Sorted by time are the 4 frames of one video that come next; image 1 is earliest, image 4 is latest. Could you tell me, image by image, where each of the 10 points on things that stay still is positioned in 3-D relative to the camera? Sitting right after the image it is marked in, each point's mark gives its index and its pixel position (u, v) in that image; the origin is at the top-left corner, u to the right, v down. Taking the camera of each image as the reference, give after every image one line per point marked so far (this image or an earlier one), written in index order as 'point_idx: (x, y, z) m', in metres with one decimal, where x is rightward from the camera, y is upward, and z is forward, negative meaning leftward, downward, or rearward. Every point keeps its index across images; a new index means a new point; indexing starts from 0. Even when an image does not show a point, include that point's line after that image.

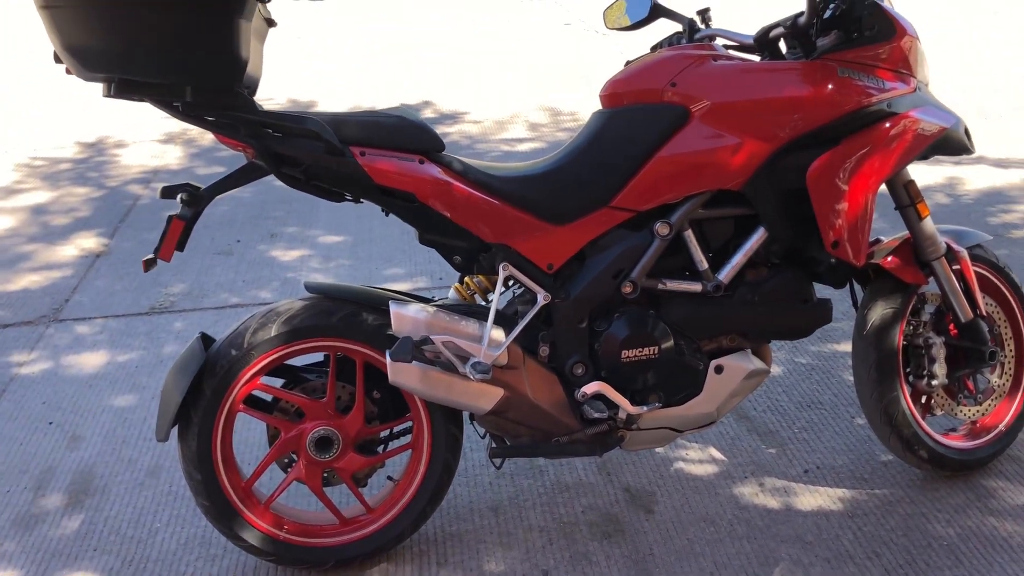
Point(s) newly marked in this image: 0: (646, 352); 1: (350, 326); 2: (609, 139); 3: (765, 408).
0: (+0.3, -0.2, +2.5) m
1: (-0.4, -0.1, +2.4) m
2: (+0.2, +0.4, +2.5) m
3: (+0.9, -0.4, +3.3) m
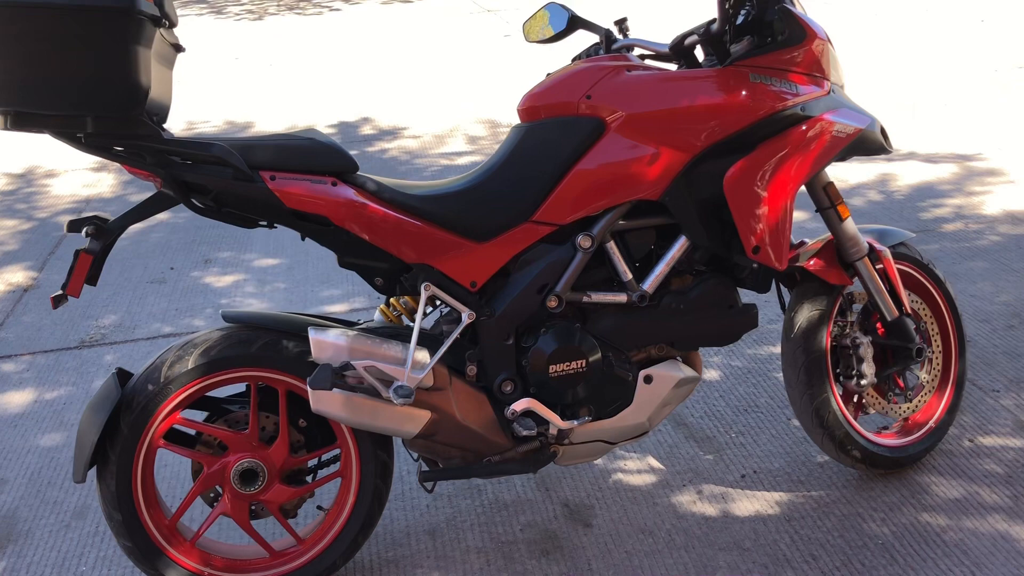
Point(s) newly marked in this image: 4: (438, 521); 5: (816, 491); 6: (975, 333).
0: (+0.2, -0.2, +2.5) m
1: (-0.6, -0.2, +2.4) m
2: (0.0, +0.3, +2.4) m
3: (+0.7, -0.4, +3.3) m
4: (-0.2, -0.7, +2.8) m
5: (+0.9, -0.6, +2.9) m
6: (+1.8, -0.2, +3.7) m
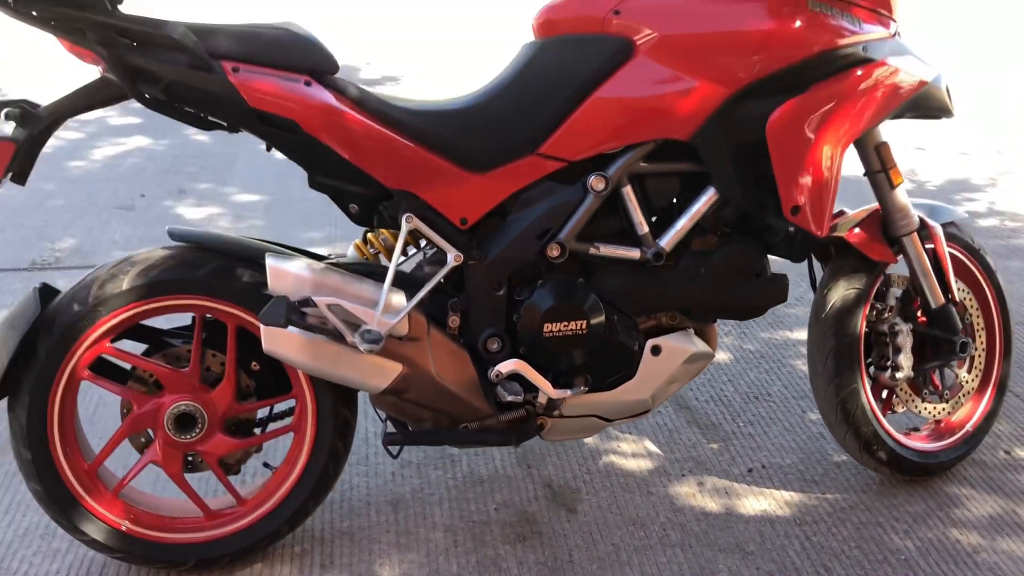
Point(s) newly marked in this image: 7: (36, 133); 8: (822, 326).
0: (+0.1, -0.1, +2.1) m
1: (-0.6, 0.0, +2.0) m
2: (+0.1, +0.5, +2.1) m
3: (+0.6, -0.3, +3.0) m
4: (-0.3, -0.5, +2.5) m
5: (+0.8, -0.5, +2.5) m
6: (+1.7, -0.2, +3.3) m
7: (-1.0, +0.3, +2.0) m
8: (+0.8, -0.1, +2.4) m
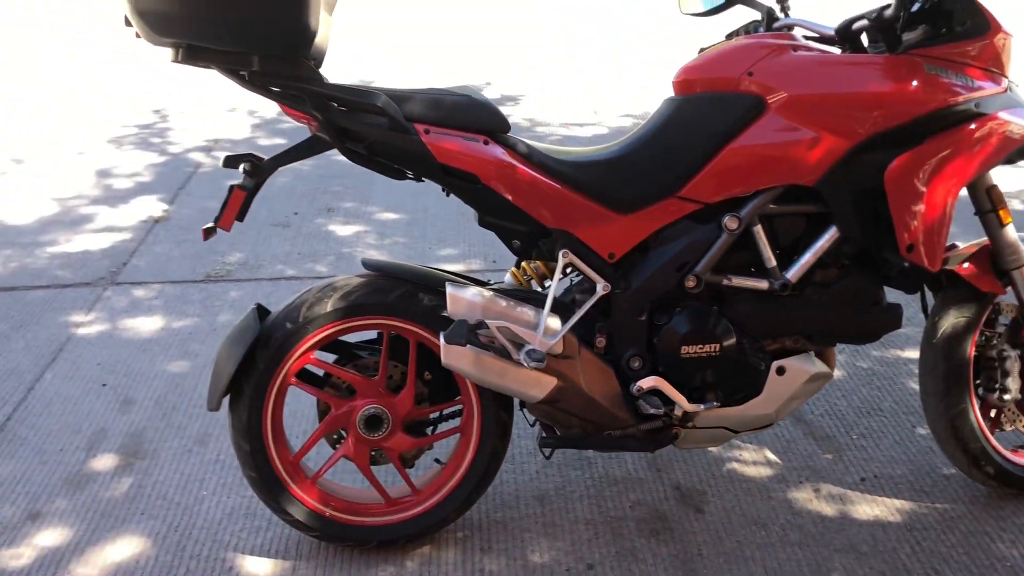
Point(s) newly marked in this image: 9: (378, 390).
0: (+0.5, -0.2, +2.4) m
1: (-0.3, 0.0, +2.4) m
2: (+0.4, +0.4, +2.4) m
3: (+1.0, -0.4, +3.2) m
4: (+0.1, -0.6, +2.8) m
5: (+1.2, -0.6, +2.7) m
6: (+2.2, -0.3, +3.5) m
7: (-0.6, +0.3, +2.4) m
8: (+1.2, -0.2, +2.6) m
9: (-0.3, -0.3, +2.5) m
